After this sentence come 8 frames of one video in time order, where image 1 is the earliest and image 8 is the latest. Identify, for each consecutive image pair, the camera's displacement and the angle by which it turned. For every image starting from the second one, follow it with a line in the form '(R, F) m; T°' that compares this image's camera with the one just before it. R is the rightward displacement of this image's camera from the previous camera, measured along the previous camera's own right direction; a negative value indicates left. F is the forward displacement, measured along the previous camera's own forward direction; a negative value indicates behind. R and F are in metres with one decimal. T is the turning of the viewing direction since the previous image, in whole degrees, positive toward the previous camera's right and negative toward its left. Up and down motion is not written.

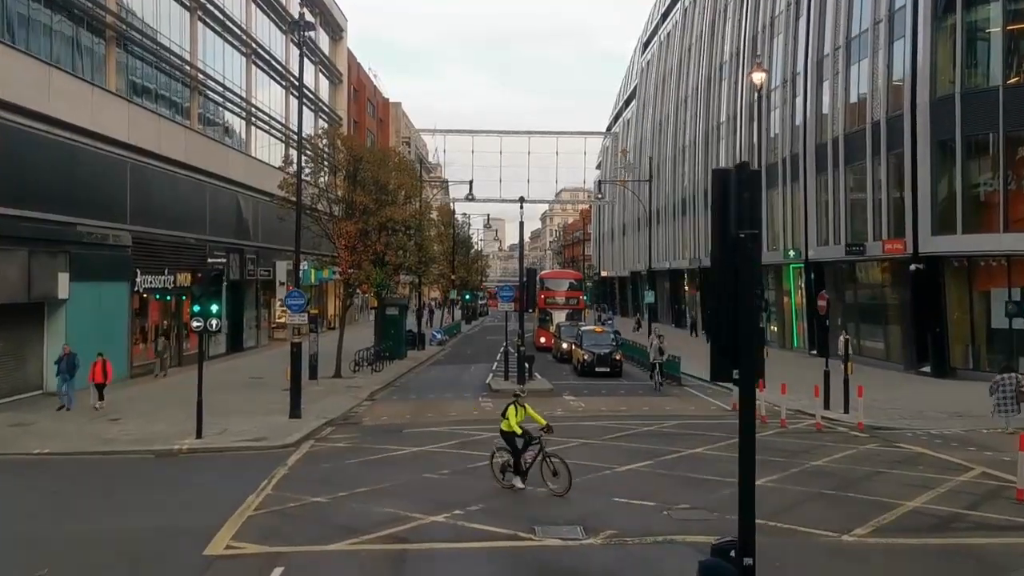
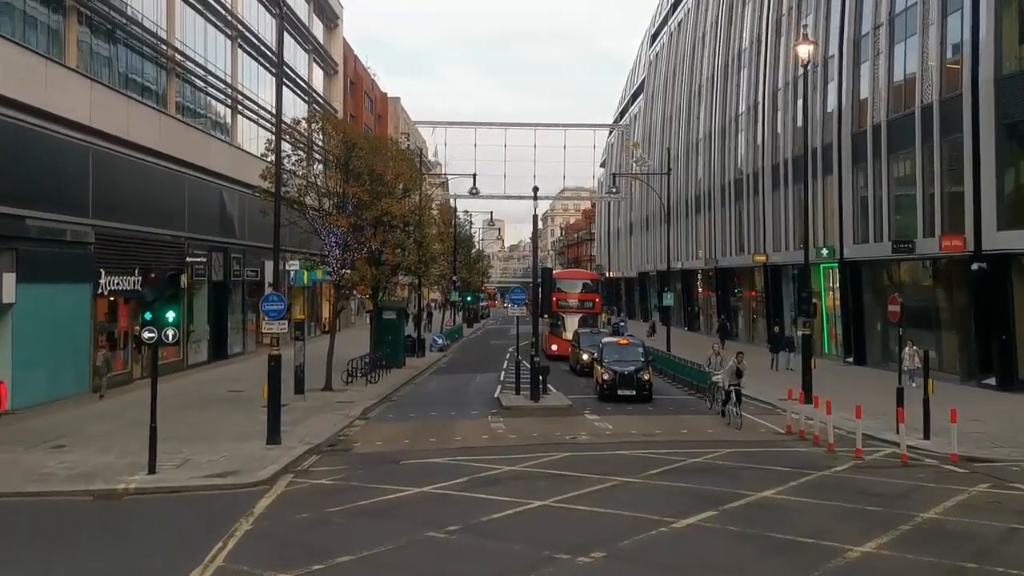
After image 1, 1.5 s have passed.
(-0.3, +3.3) m; 0°
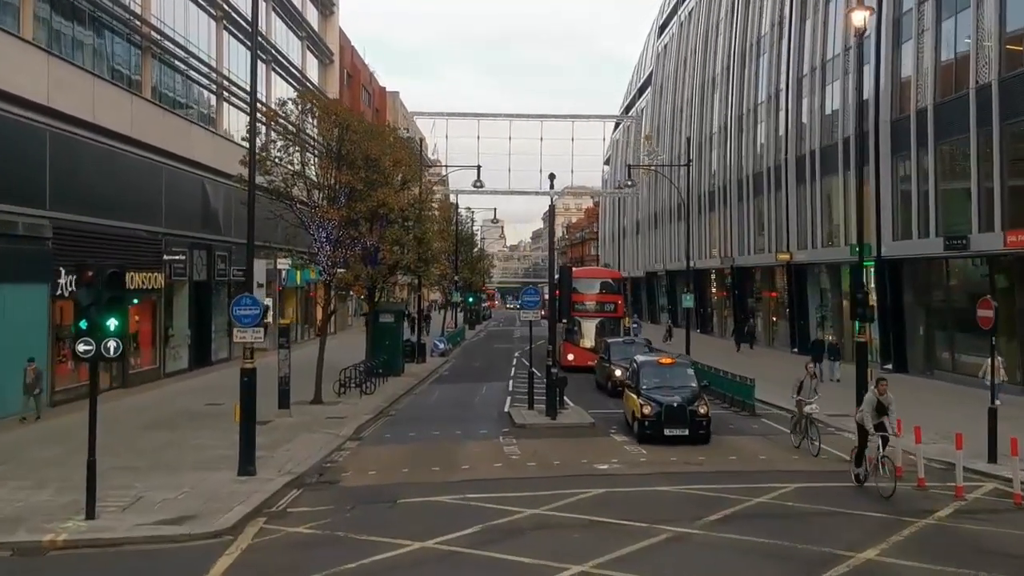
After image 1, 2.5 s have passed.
(-0.3, +3.0) m; 0°
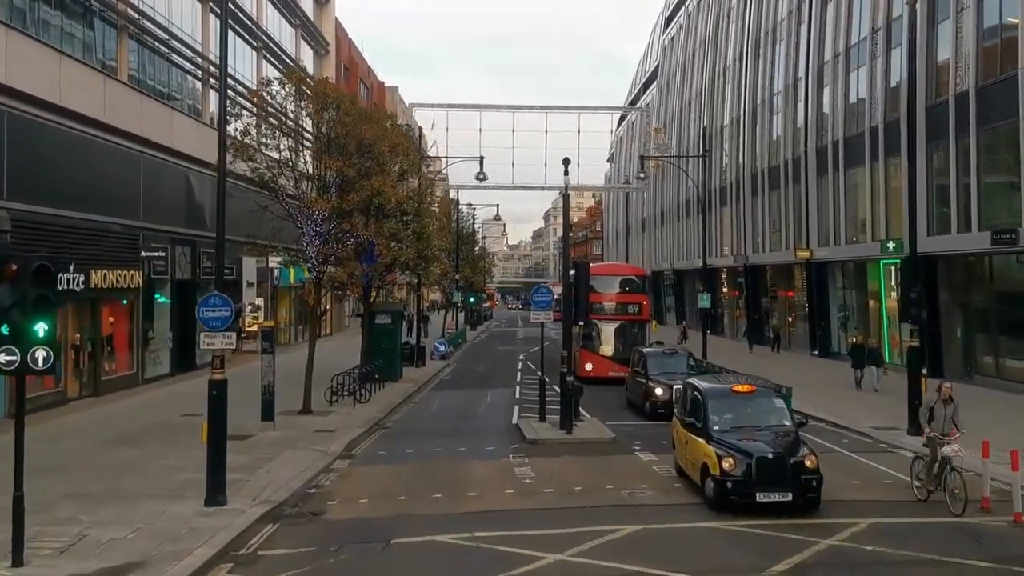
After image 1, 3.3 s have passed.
(-0.2, +2.3) m; 0°
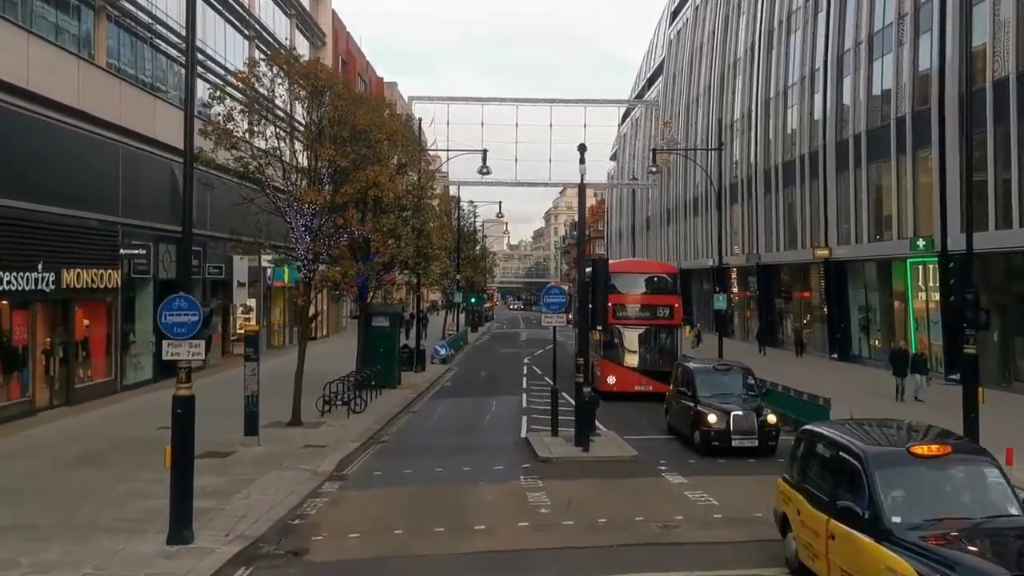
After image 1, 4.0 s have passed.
(-0.2, +1.9) m; 0°
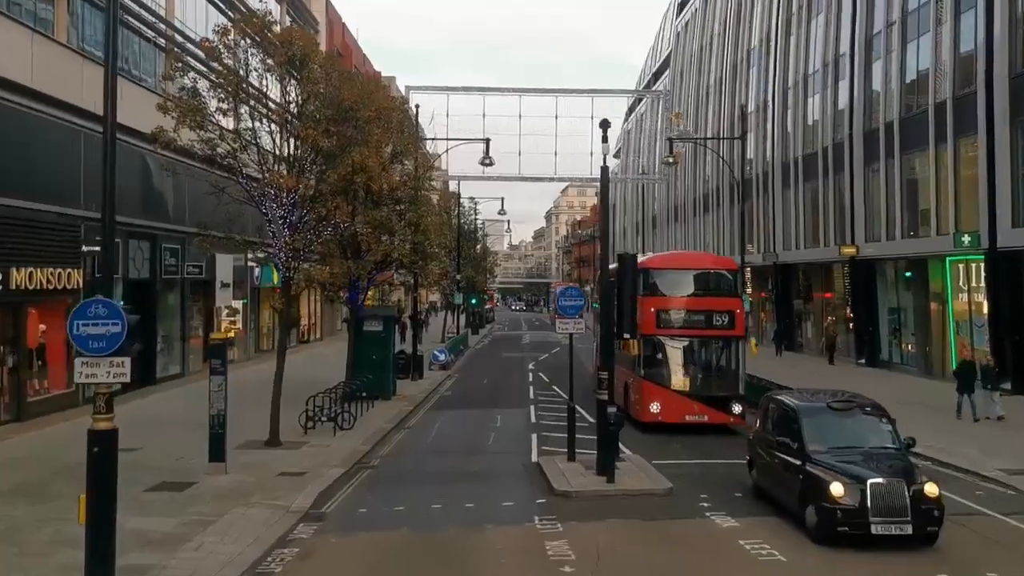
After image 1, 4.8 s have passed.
(-0.2, +2.6) m; 0°
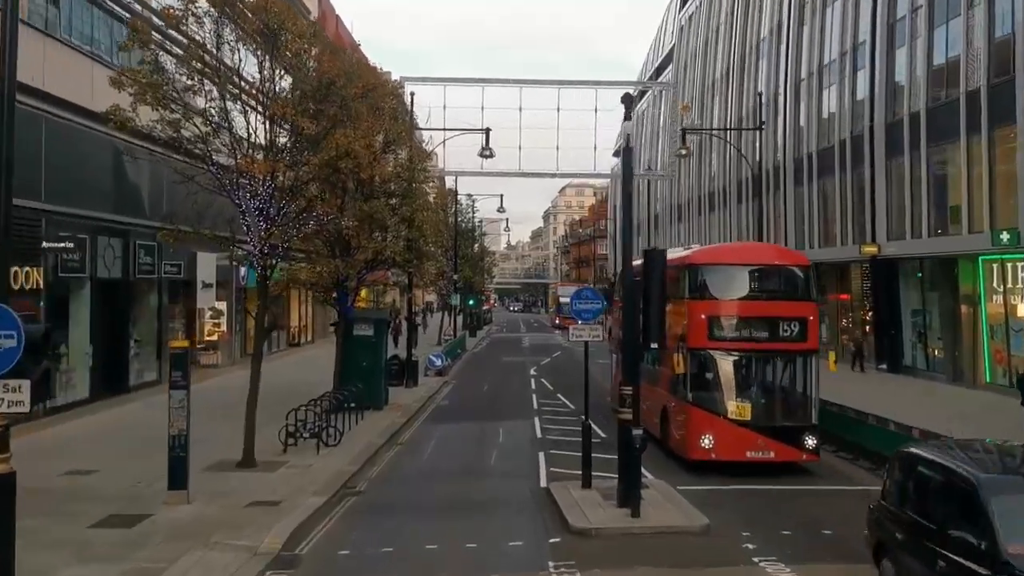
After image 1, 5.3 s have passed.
(-0.1, +2.1) m; 0°
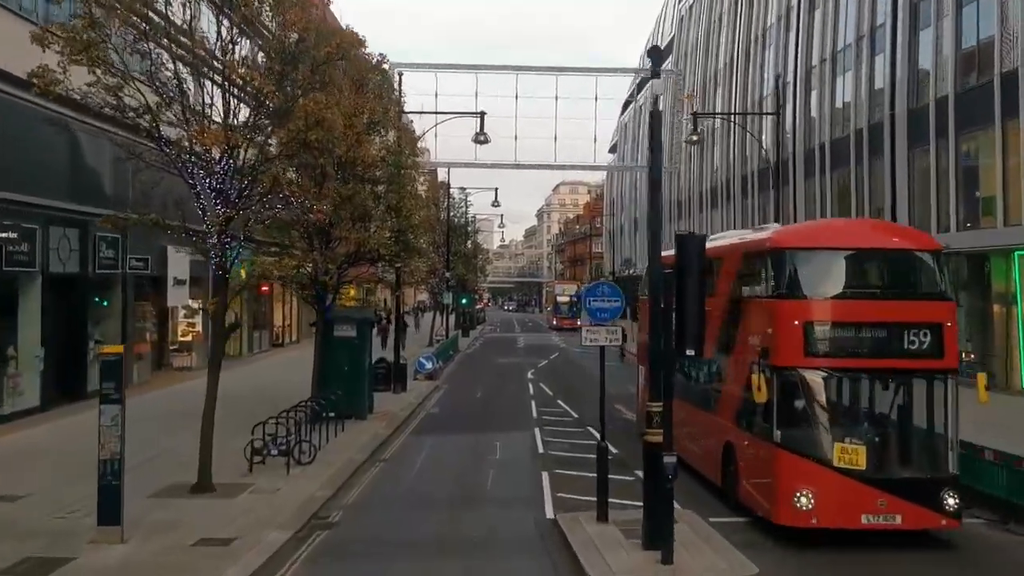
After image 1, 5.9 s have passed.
(-0.1, +2.3) m; 0°
